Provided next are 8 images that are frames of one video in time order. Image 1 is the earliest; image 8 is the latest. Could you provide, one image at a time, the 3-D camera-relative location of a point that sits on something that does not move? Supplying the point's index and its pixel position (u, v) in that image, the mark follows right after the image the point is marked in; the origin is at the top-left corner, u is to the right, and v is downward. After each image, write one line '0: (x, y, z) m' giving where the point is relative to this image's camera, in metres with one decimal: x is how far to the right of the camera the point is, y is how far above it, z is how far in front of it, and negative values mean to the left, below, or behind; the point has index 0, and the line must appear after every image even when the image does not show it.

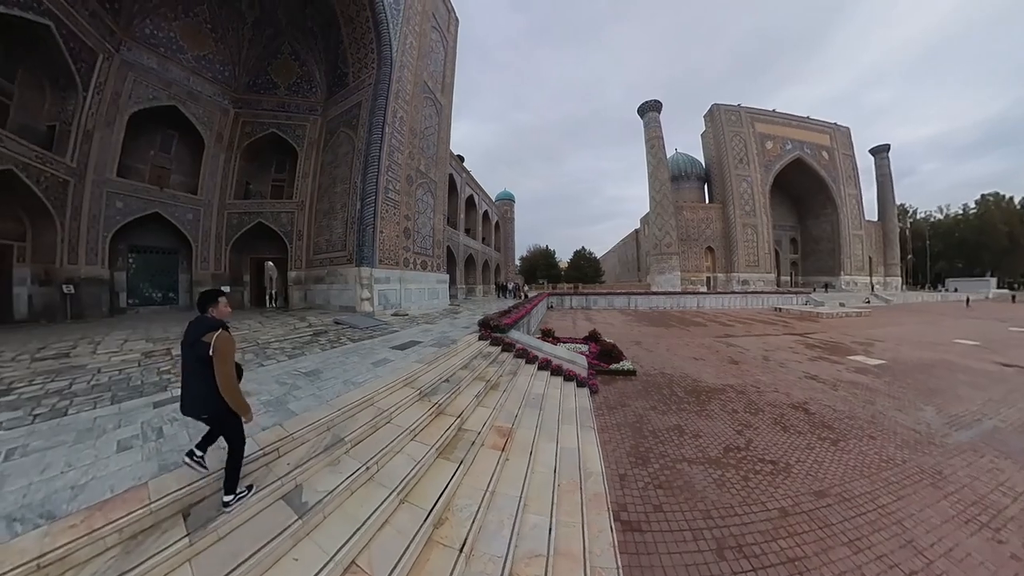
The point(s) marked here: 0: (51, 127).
0: (-7.9, +2.7, +6.0) m
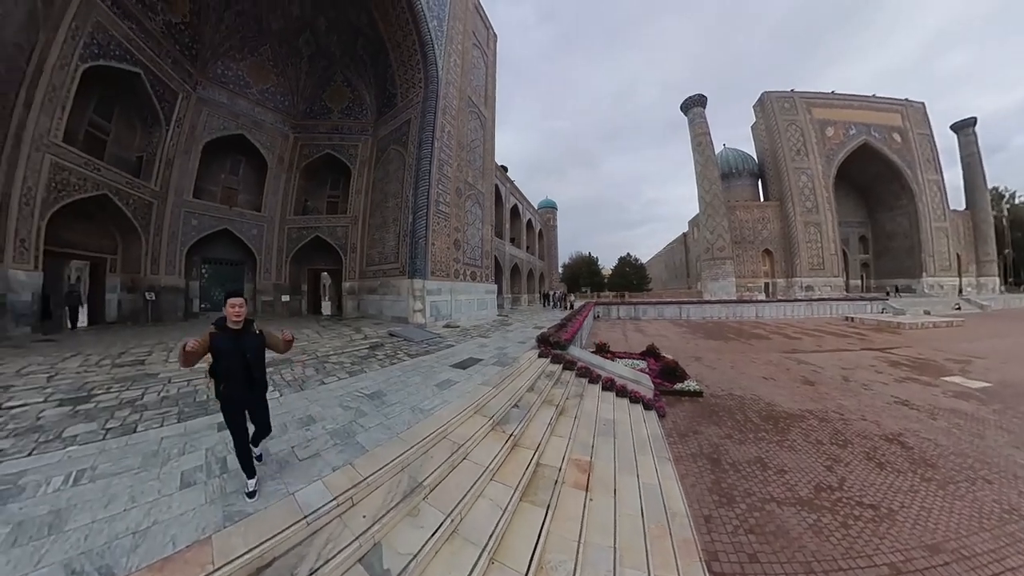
0: (-7.1, +2.4, +6.8) m
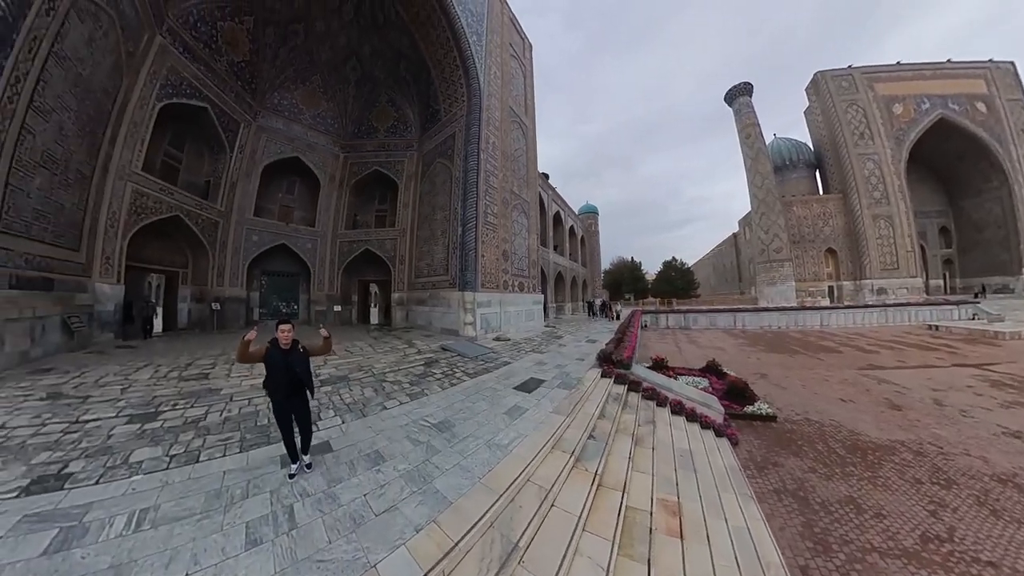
0: (-6.3, +2.1, +7.5) m
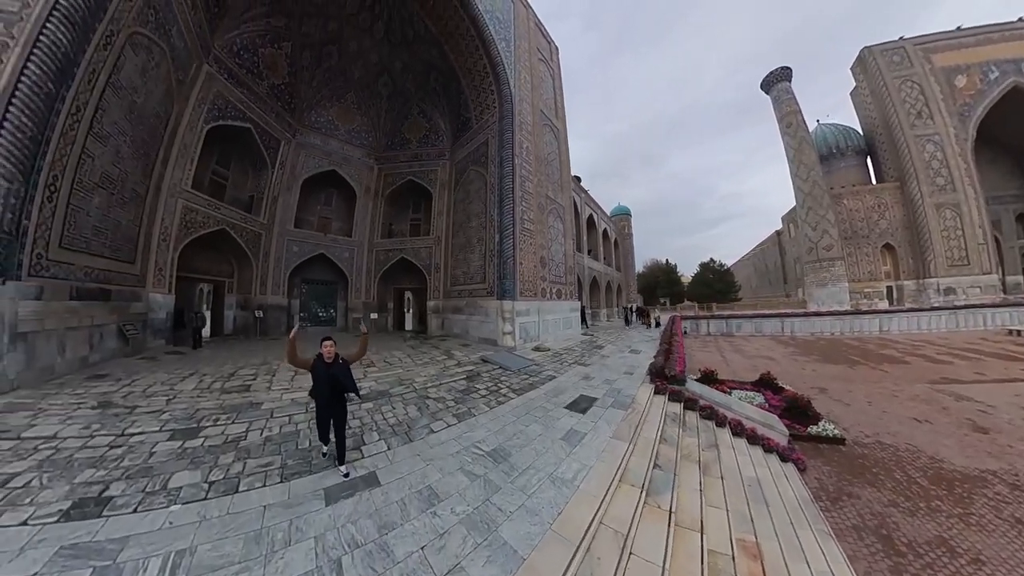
0: (-5.7, +1.8, +7.9) m
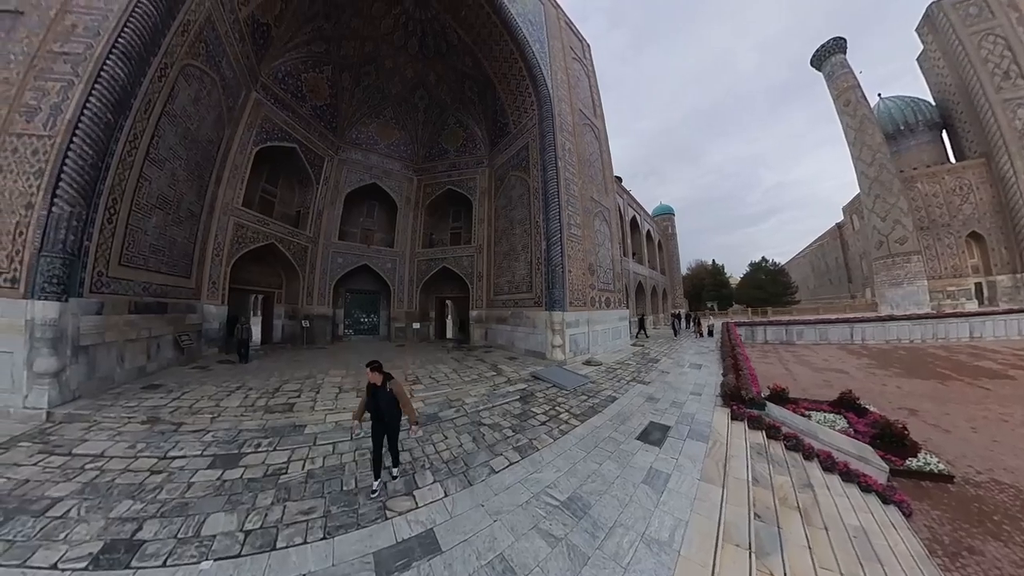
0: (-4.9, +1.6, +8.2) m
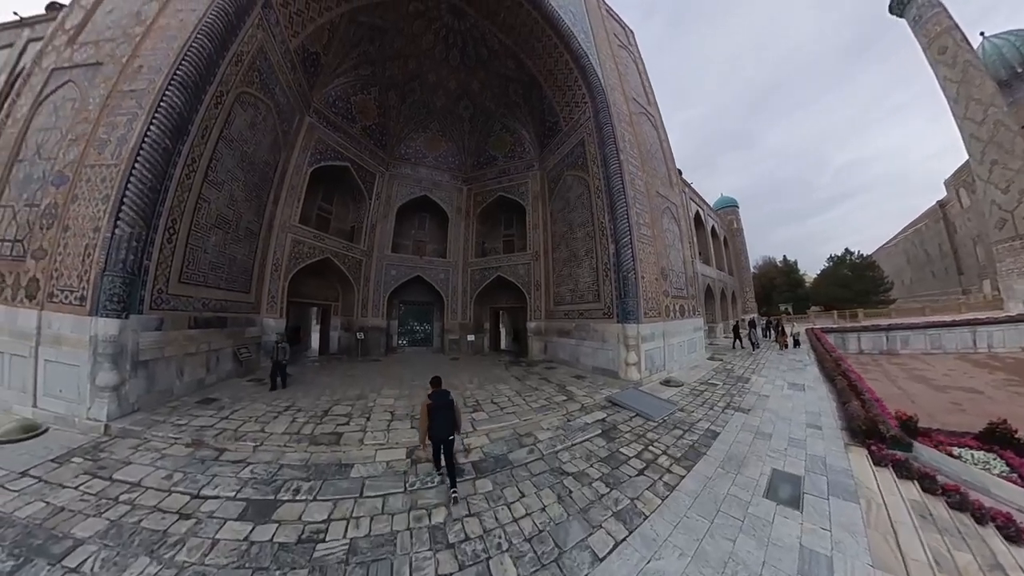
0: (-3.5, +1.4, +8.1) m
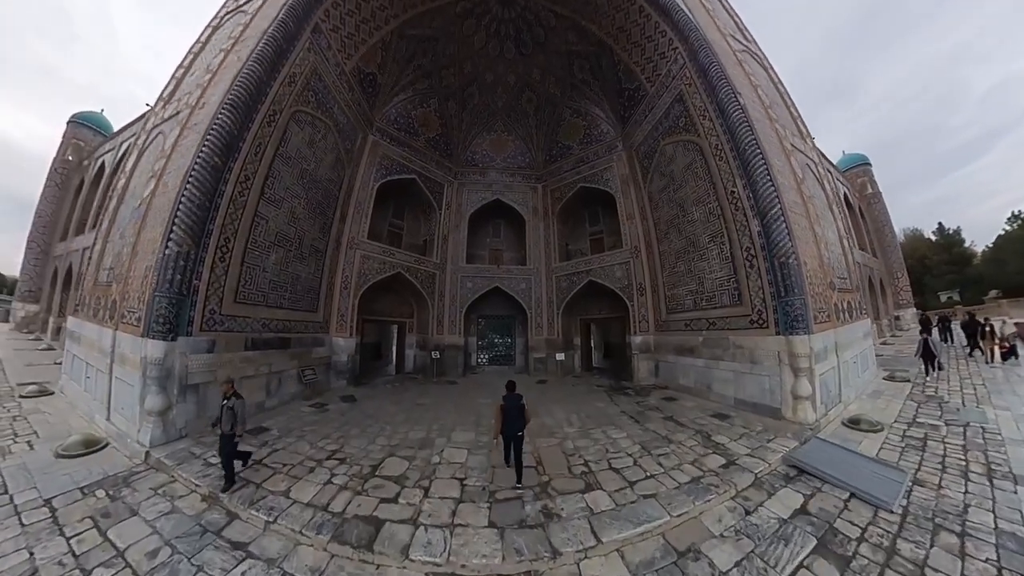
0: (-1.7, +1.1, +7.5) m
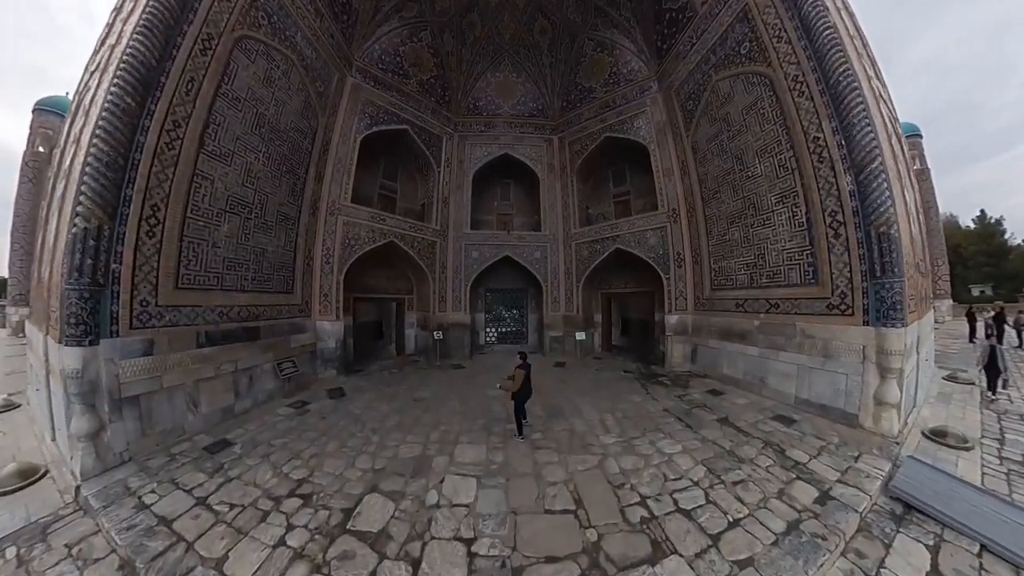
0: (-1.5, +1.7, +6.5) m
